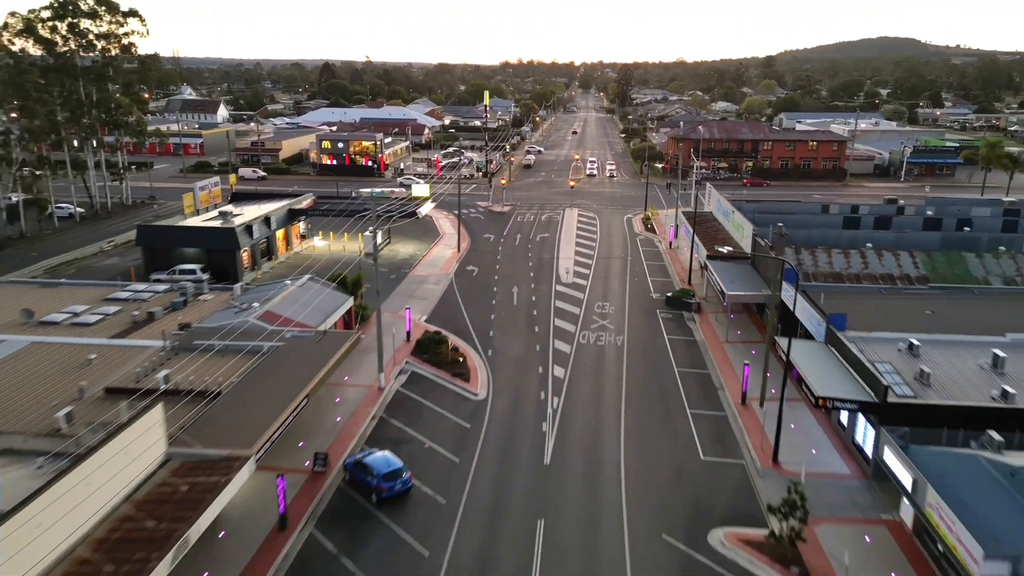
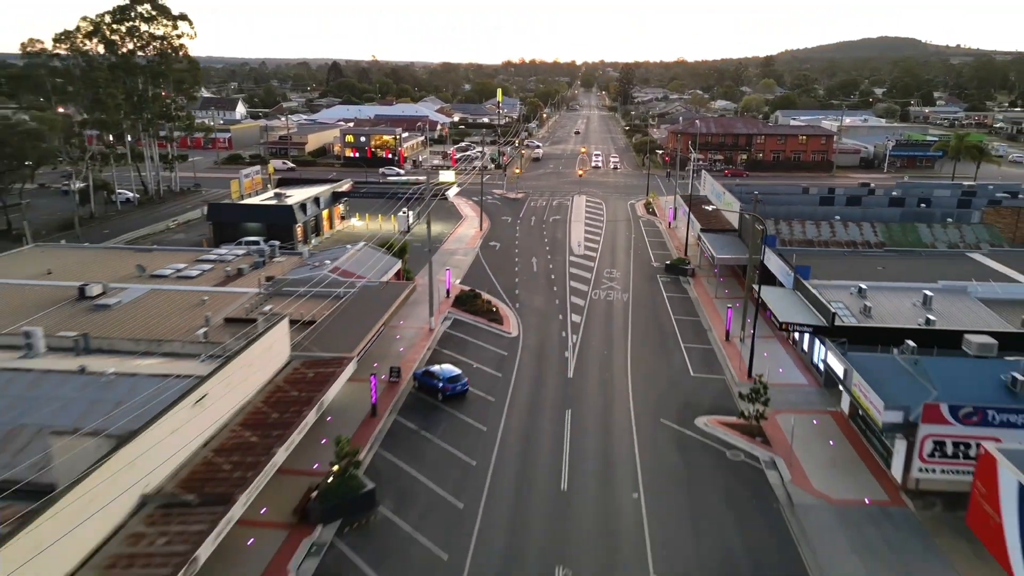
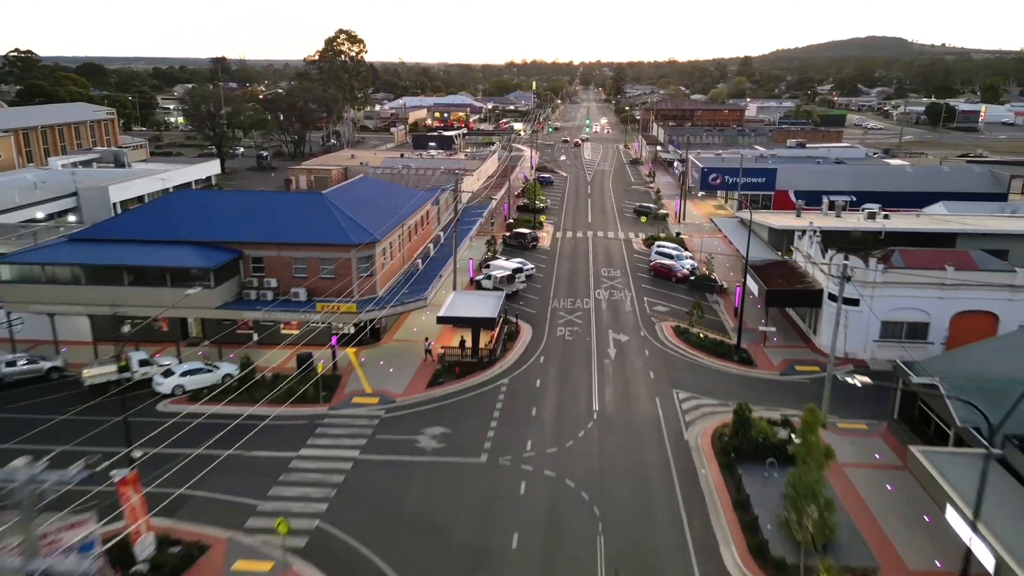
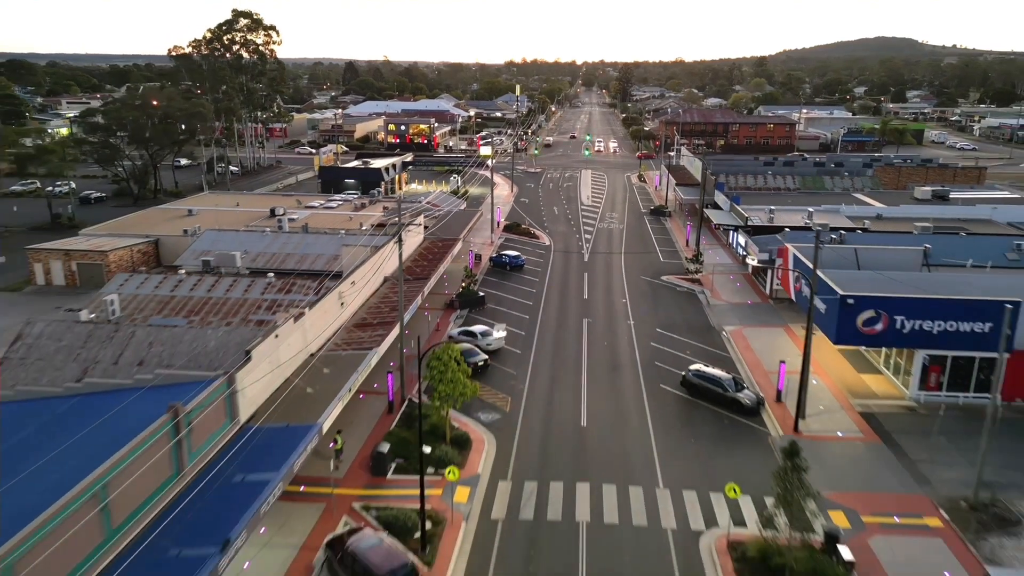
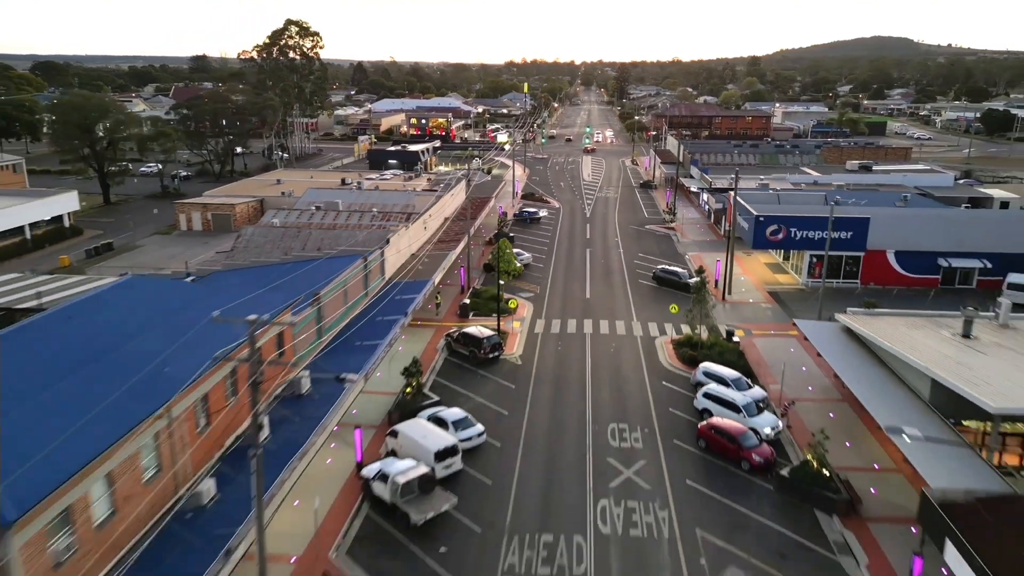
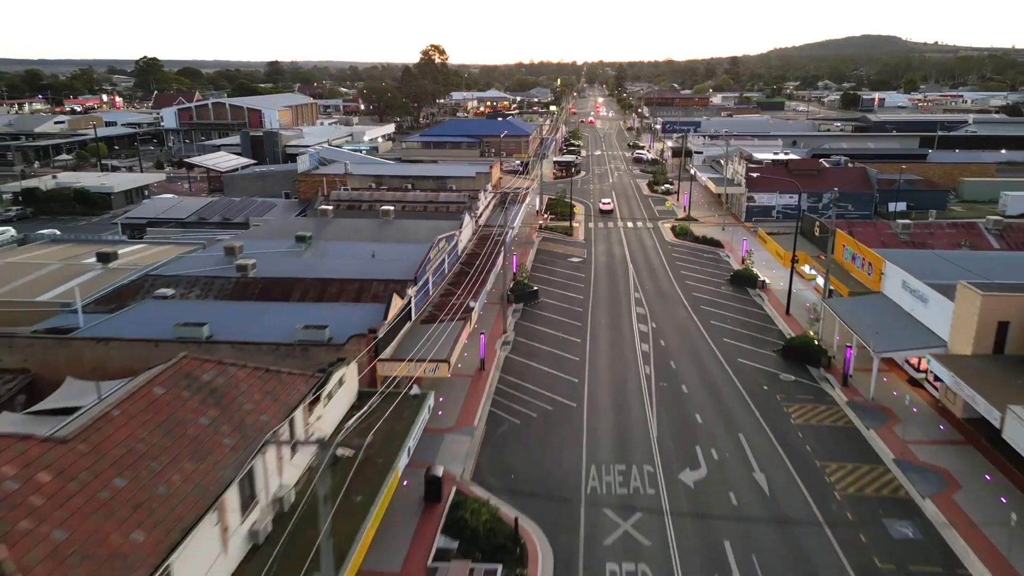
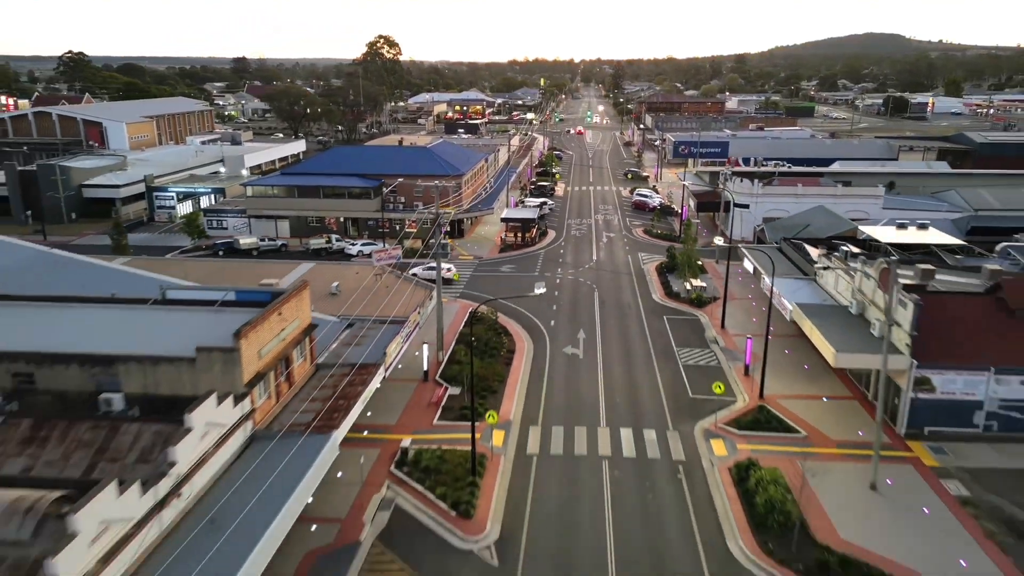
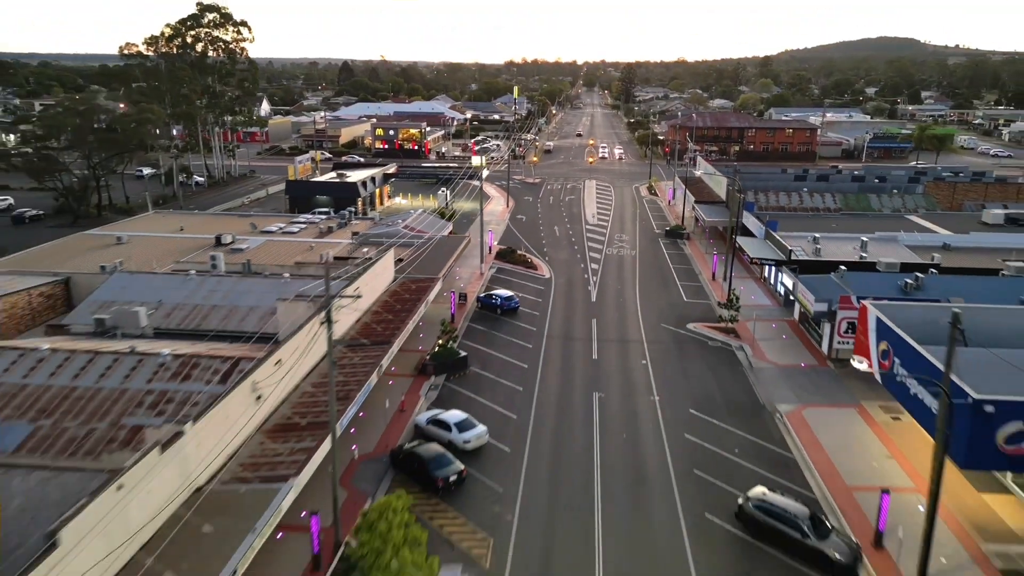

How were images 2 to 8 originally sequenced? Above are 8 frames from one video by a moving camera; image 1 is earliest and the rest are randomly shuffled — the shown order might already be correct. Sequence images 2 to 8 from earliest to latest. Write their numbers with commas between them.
2, 8, 4, 5, 3, 7, 6
